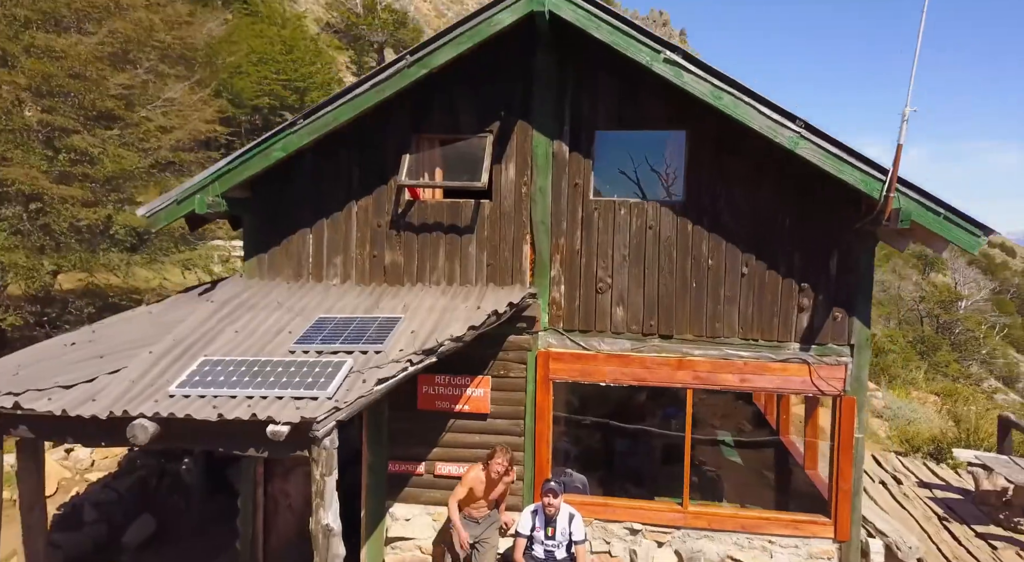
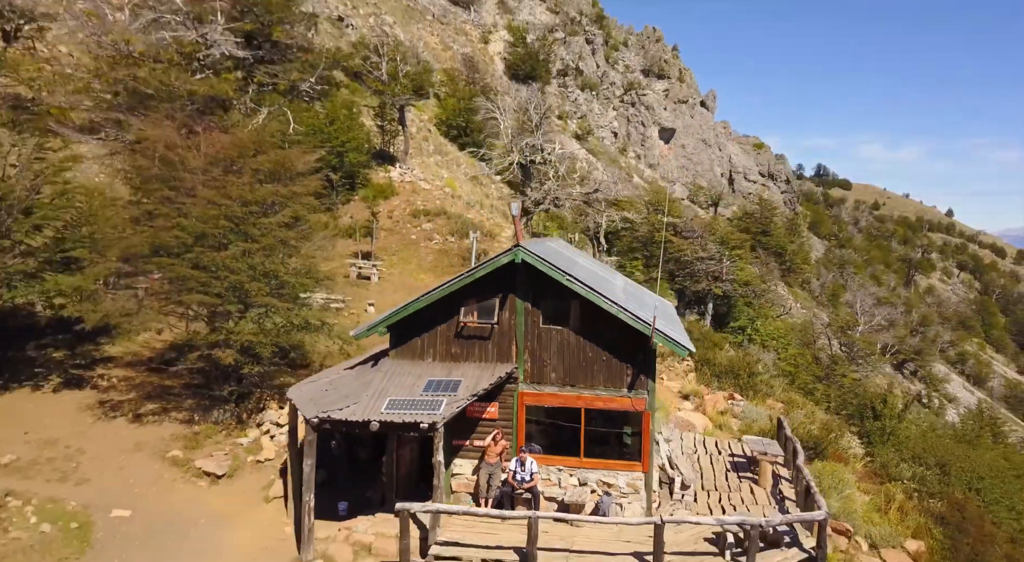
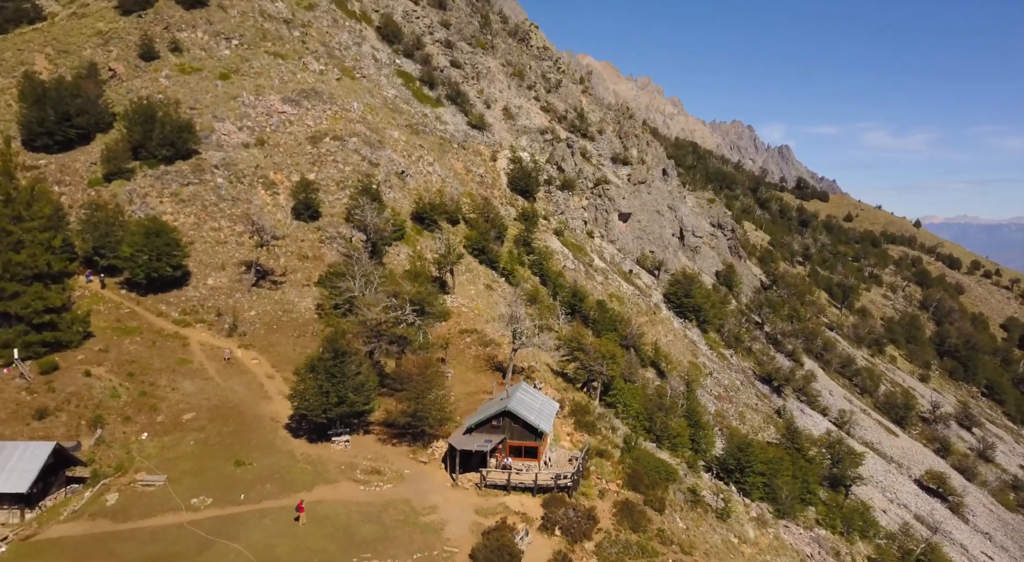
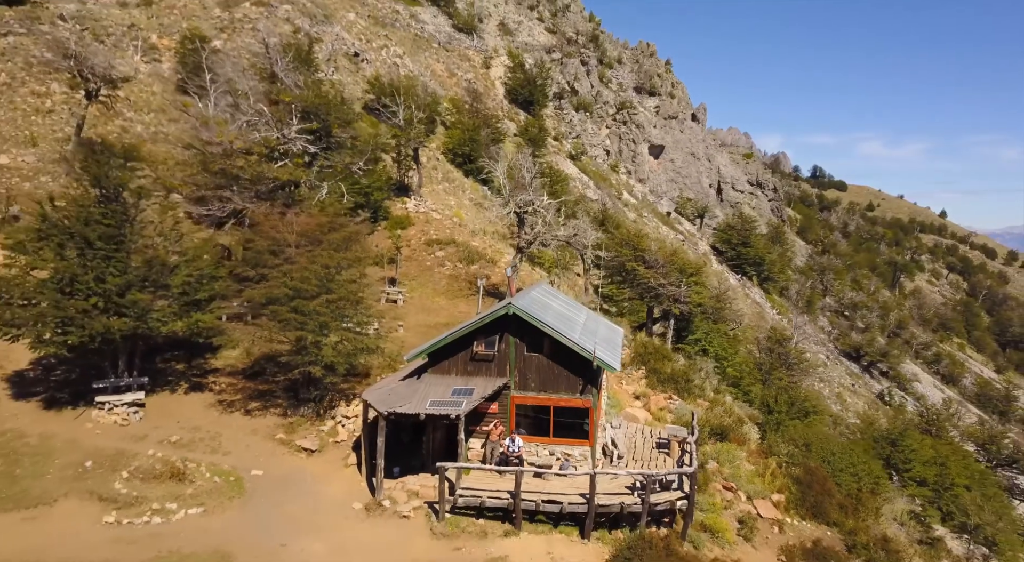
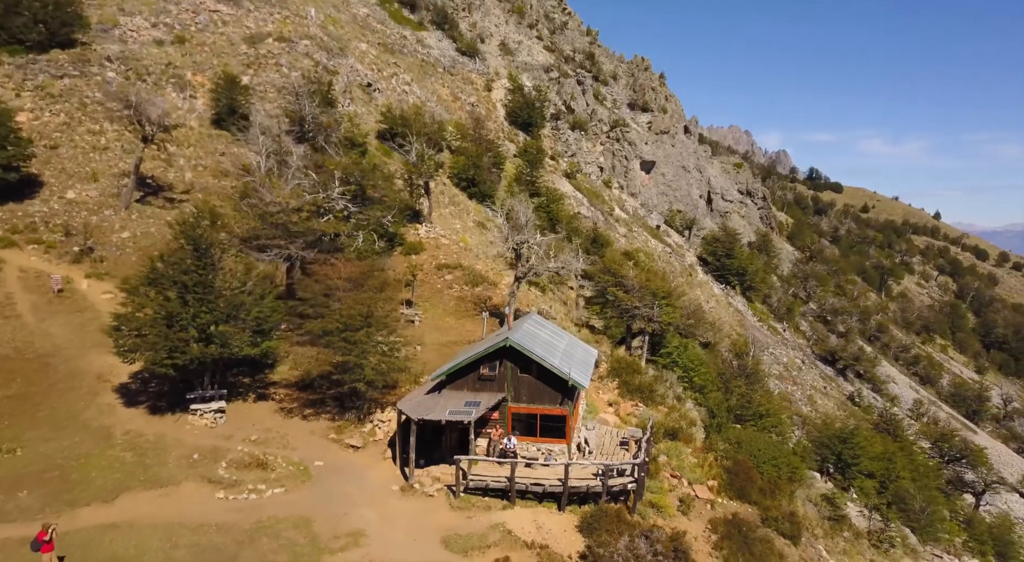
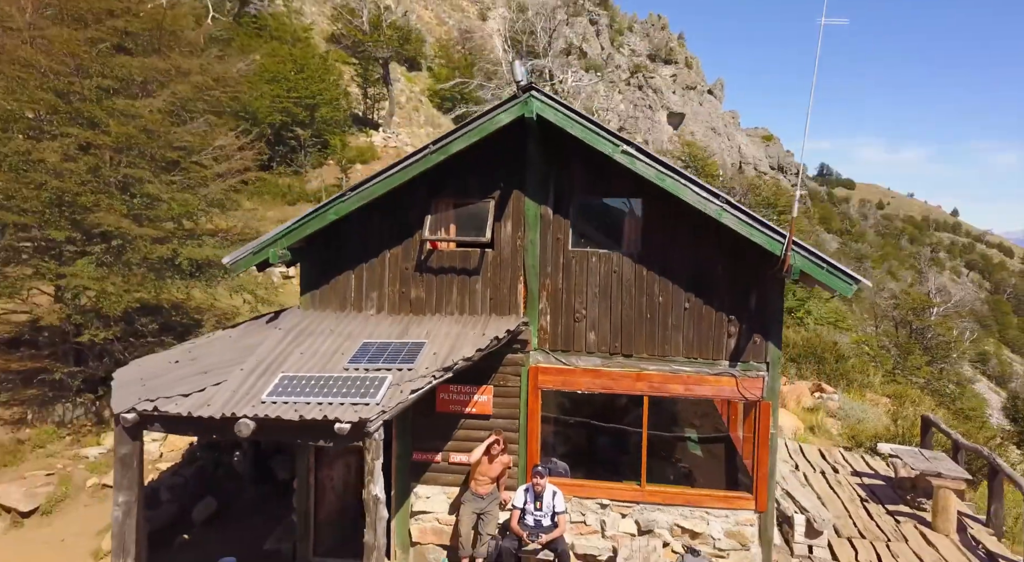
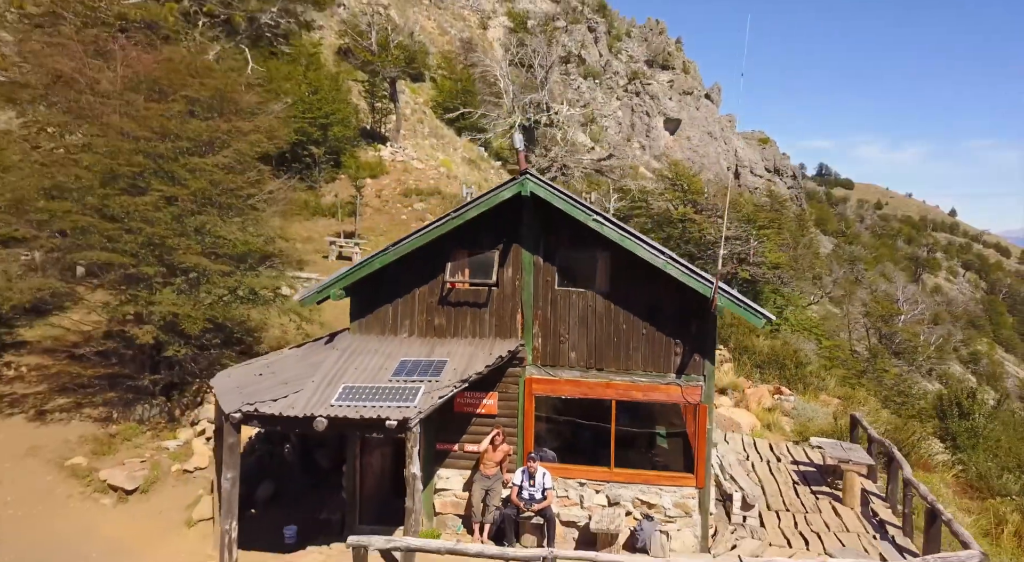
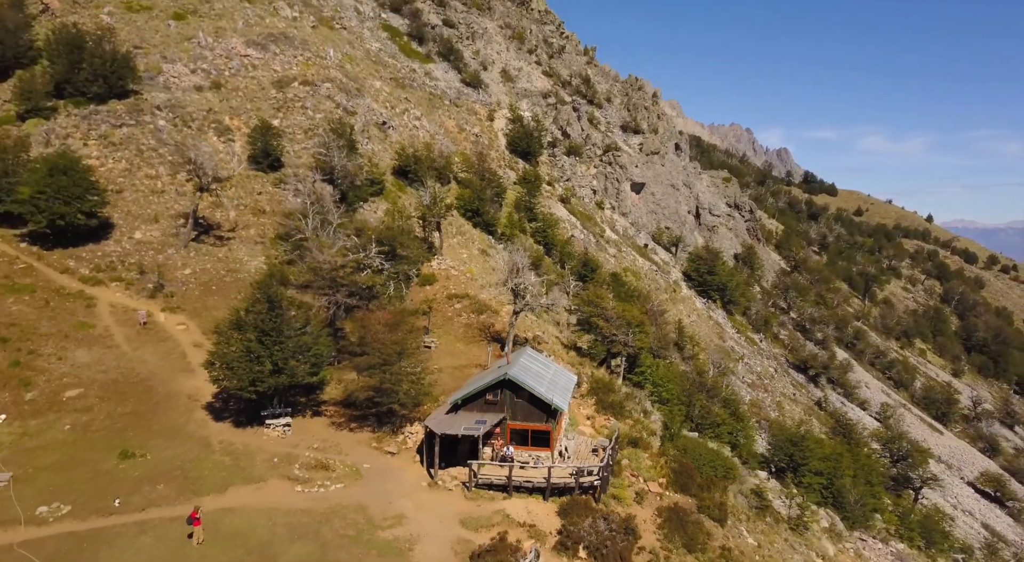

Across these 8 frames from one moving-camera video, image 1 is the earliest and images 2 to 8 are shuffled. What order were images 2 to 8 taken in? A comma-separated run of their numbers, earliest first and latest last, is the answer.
6, 7, 2, 4, 5, 8, 3
